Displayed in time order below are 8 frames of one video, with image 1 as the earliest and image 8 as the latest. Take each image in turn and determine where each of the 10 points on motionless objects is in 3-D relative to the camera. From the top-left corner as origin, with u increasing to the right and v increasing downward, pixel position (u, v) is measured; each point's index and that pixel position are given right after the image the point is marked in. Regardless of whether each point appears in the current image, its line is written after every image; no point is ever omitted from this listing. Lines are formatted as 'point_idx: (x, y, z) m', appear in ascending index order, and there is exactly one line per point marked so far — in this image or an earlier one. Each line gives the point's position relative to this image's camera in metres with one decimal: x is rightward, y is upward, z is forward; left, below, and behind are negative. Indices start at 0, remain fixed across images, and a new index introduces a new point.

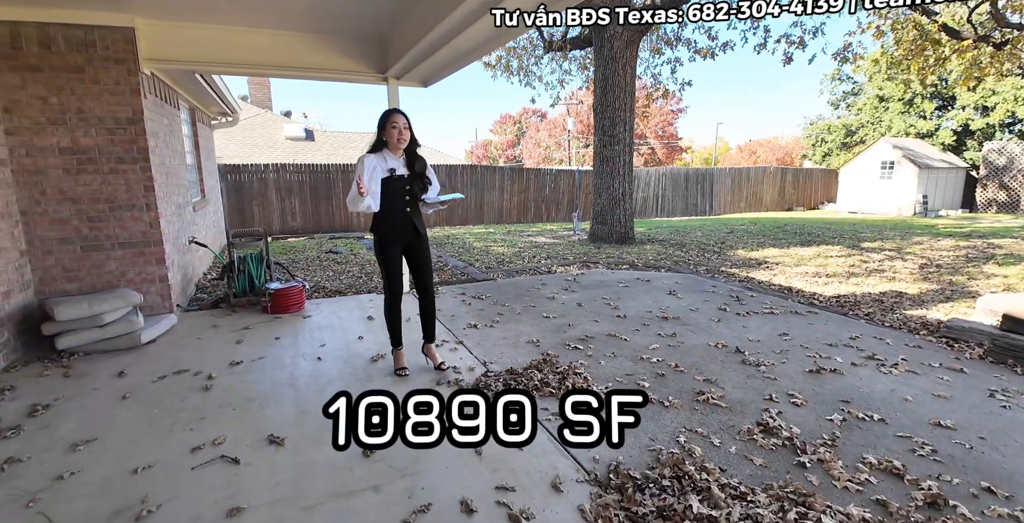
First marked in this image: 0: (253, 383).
0: (-1.6, -0.8, +3.0) m
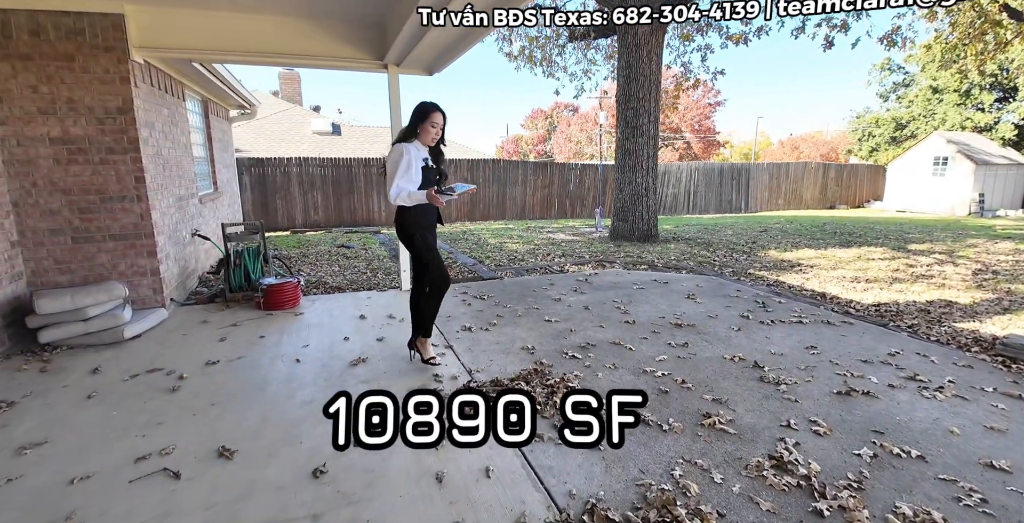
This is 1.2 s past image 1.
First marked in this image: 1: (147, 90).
0: (-1.7, -0.7, +2.8) m
1: (-3.1, +1.5, +4.0) m
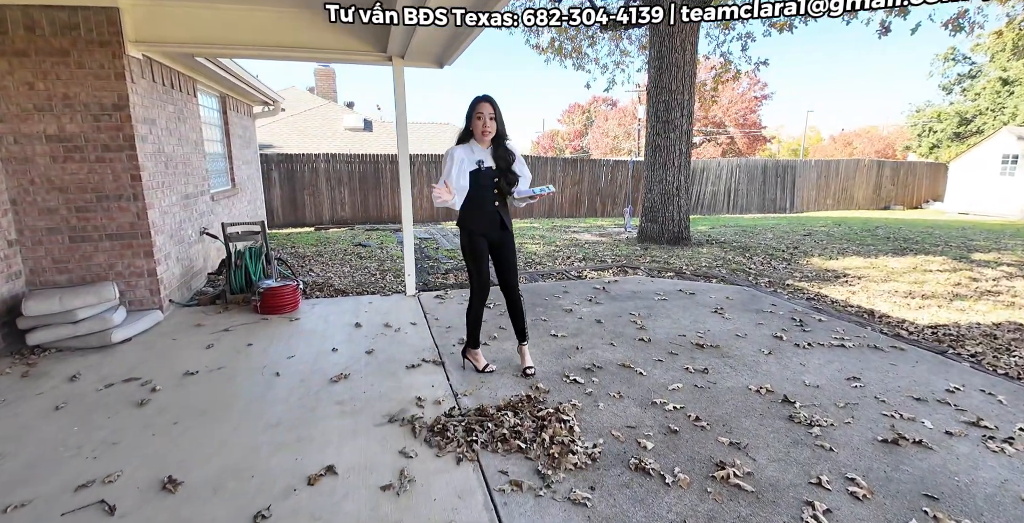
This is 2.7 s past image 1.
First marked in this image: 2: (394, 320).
0: (-1.8, -0.8, +2.6) m
1: (-3.1, +1.5, +3.9) m
2: (-1.0, -0.5, +3.8) m
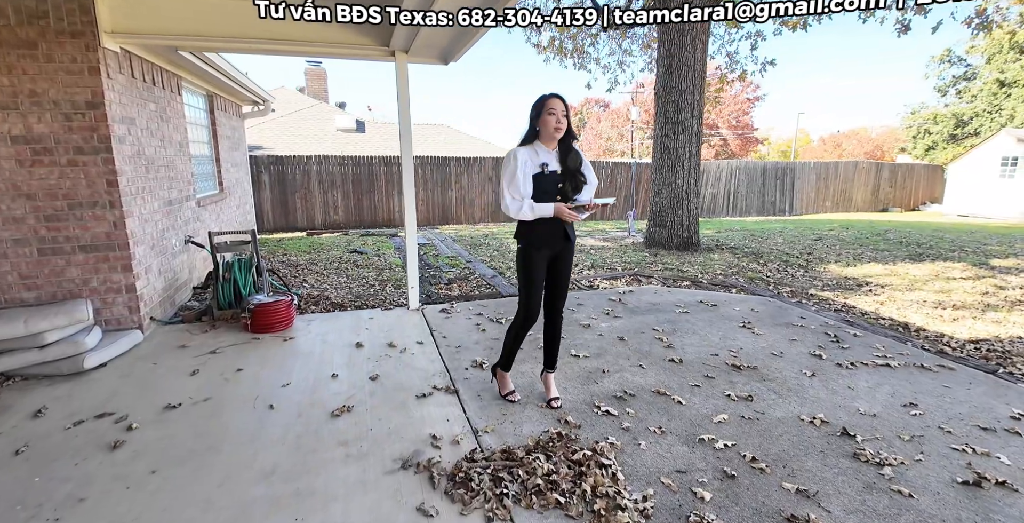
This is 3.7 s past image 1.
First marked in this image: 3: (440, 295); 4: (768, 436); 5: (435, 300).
0: (-1.6, -0.9, +2.3) m
1: (-2.9, +1.4, +3.6) m
2: (-0.8, -0.6, +3.5) m
3: (-0.7, -0.3, +4.8) m
4: (+1.3, -0.9, +2.3) m
5: (-0.8, -0.4, +4.5) m
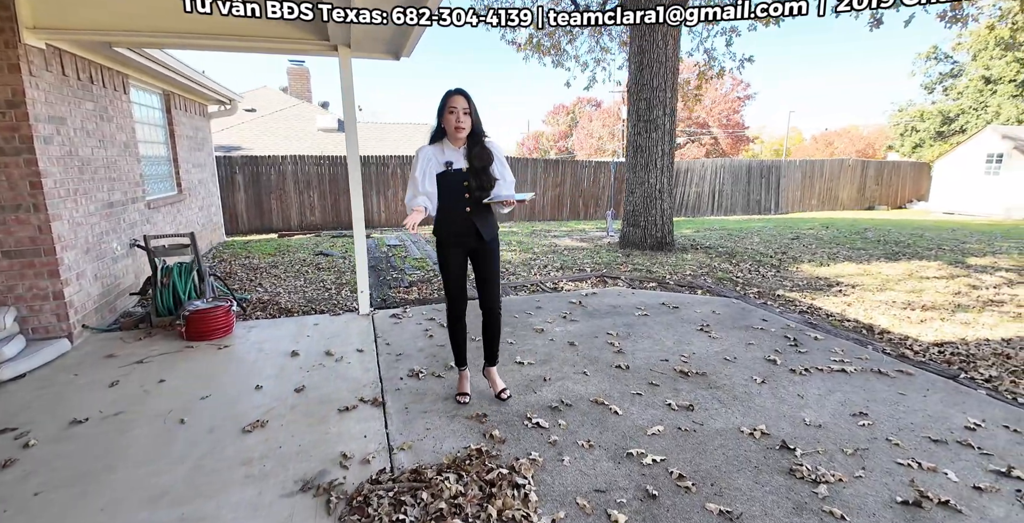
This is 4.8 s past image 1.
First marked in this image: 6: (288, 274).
0: (-2.0, -0.9, +2.1) m
1: (-3.4, +1.3, +3.4) m
2: (-1.2, -0.6, +3.3) m
3: (-1.1, -0.4, +4.6) m
4: (+0.9, -0.9, +2.2) m
5: (-1.2, -0.4, +4.4) m
6: (-2.6, -0.2, +5.5) m
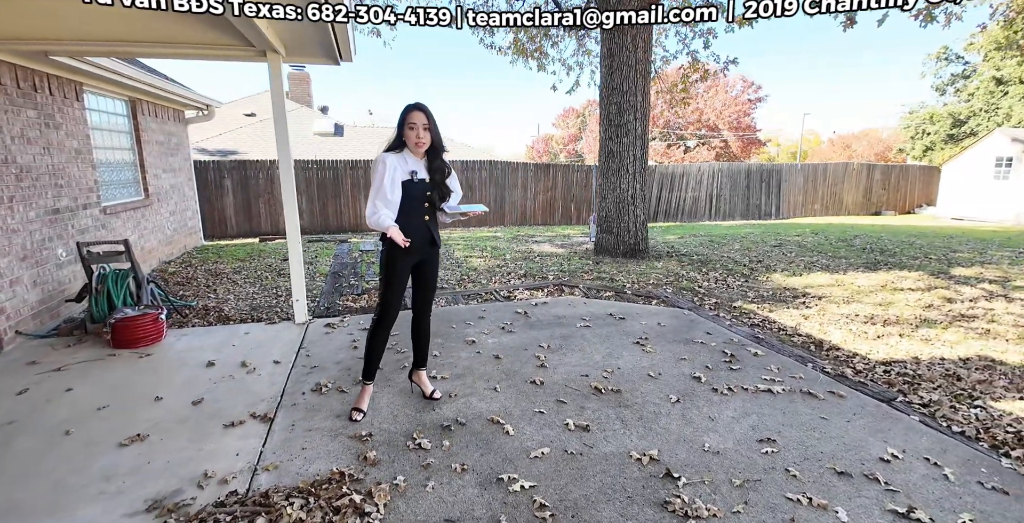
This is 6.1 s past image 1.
0: (-2.6, -1.0, +2.1) m
1: (-3.9, +1.3, +3.4) m
2: (-1.8, -0.7, +3.3) m
3: (-1.7, -0.4, +4.6) m
4: (+0.3, -1.0, +2.1) m
5: (-1.7, -0.5, +4.3) m
6: (-3.1, -0.2, +5.5) m
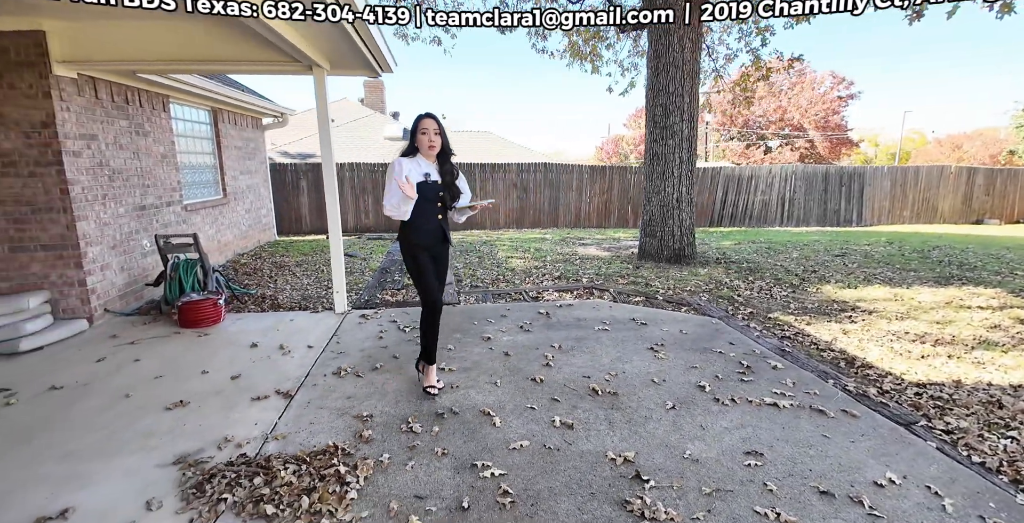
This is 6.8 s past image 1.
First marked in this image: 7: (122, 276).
0: (-2.7, -0.9, +2.6) m
1: (-3.7, +1.4, +4.1) m
2: (-1.7, -0.6, +3.7) m
3: (-1.4, -0.4, +4.9) m
4: (+0.2, -1.0, +2.2) m
5: (-1.4, -0.4, +4.7) m
6: (-2.7, -0.1, +6.0) m
7: (-3.7, -0.1, +4.5) m
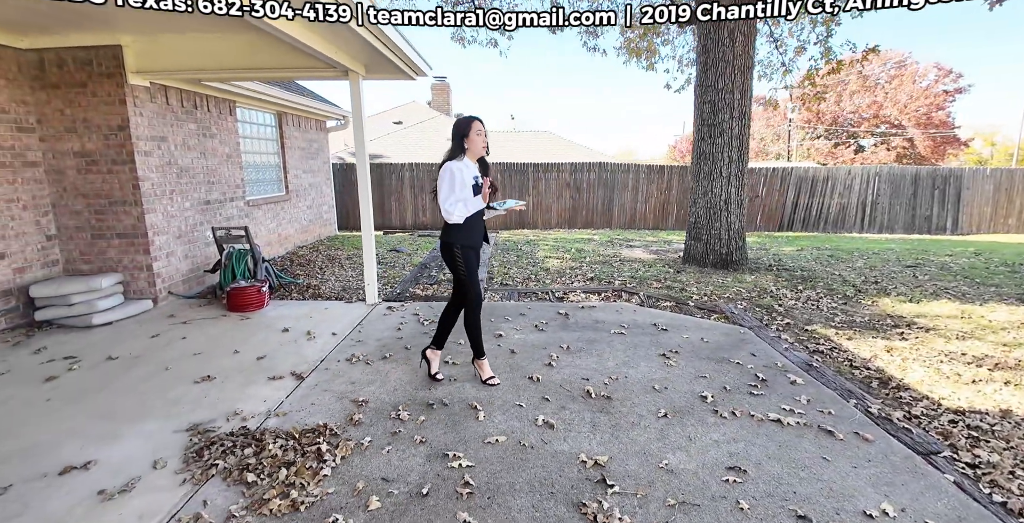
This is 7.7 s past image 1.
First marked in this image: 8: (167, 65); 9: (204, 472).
0: (-2.8, -0.8, +3.1) m
1: (-3.5, +1.5, +4.7) m
2: (-1.6, -0.6, +3.9) m
3: (-1.1, -0.4, +5.1) m
4: (0.0, -1.0, +2.2) m
5: (-1.2, -0.4, +4.9) m
6: (-2.2, -0.1, +6.4) m
7: (-3.5, 0.0, +5.1) m
8: (-3.2, +1.9, +4.5) m
9: (-1.4, -0.9, +2.1) m
